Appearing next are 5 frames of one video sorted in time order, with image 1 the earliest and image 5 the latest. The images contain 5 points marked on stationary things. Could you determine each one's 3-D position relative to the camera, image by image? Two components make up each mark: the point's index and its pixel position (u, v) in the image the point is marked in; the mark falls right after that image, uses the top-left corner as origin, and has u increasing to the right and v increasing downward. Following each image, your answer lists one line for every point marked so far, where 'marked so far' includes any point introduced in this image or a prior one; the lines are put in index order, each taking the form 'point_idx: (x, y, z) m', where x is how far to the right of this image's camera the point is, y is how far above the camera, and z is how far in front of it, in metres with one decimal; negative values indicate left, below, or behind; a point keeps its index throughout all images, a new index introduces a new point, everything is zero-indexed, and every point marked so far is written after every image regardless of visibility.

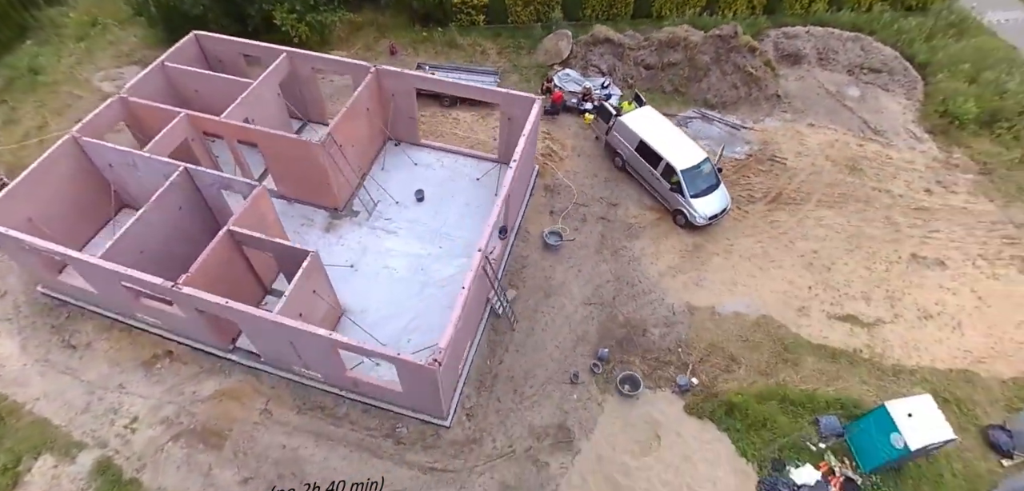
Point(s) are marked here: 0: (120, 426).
0: (-8.5, -4.0, +11.2) m
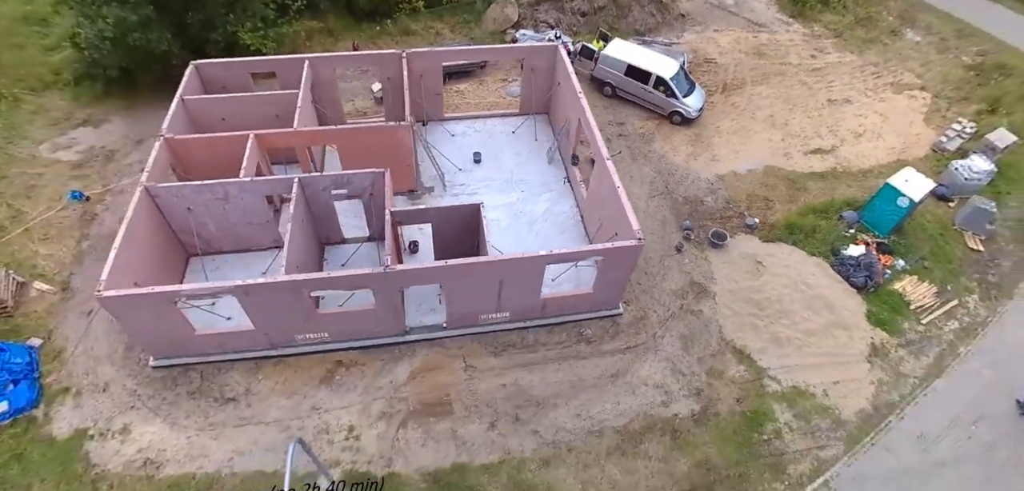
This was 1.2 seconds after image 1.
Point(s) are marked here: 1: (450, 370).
0: (-3.7, -4.2, +11.2) m
1: (-1.4, -3.0, +12.1) m
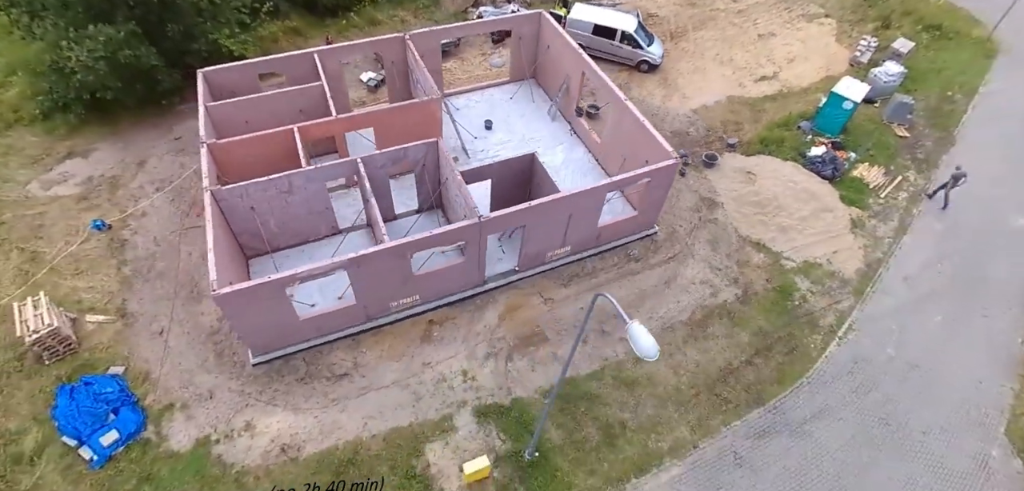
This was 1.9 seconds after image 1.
0: (-1.2, -3.2, +12.2) m
1: (+0.5, -1.6, +13.5) m
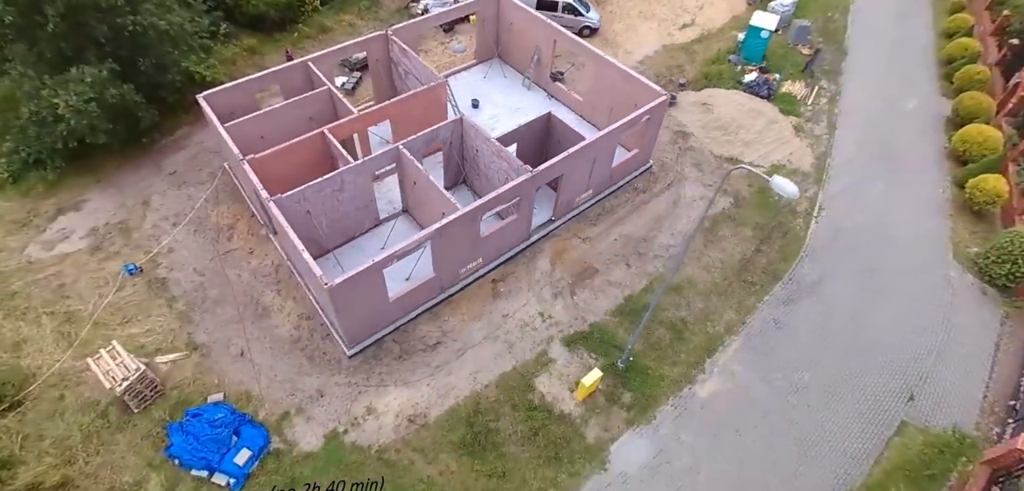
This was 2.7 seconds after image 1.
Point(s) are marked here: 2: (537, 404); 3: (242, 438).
0: (+0.7, -2.0, +13.7) m
1: (+1.9, -0.1, +15.1) m
2: (+0.6, -3.7, +12.4) m
3: (-5.9, -4.2, +11.4) m
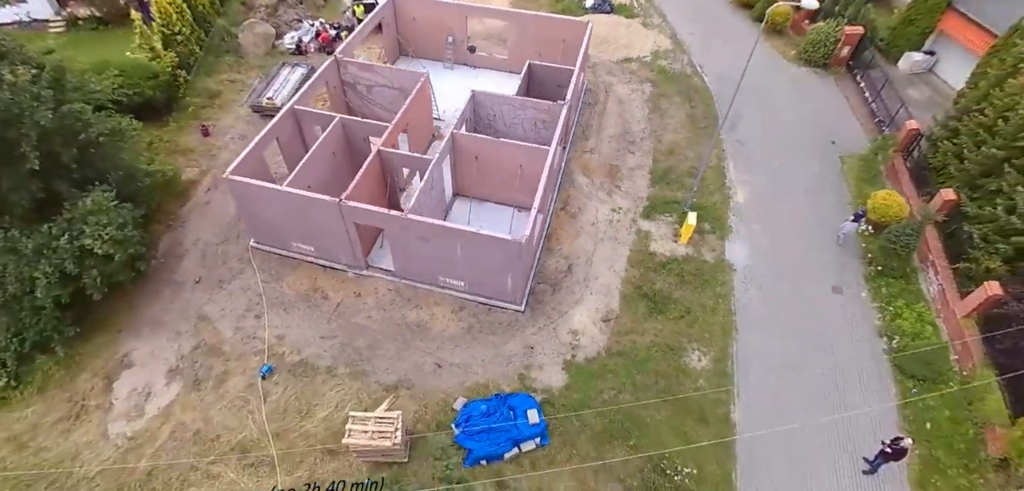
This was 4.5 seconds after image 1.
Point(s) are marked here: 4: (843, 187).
0: (+3.4, +1.0, +16.8) m
1: (+2.8, +3.0, +18.4) m
2: (+4.6, -0.5, +15.7) m
3: (+0.1, -3.8, +12.3) m
4: (+11.2, +2.0, +17.7) m
